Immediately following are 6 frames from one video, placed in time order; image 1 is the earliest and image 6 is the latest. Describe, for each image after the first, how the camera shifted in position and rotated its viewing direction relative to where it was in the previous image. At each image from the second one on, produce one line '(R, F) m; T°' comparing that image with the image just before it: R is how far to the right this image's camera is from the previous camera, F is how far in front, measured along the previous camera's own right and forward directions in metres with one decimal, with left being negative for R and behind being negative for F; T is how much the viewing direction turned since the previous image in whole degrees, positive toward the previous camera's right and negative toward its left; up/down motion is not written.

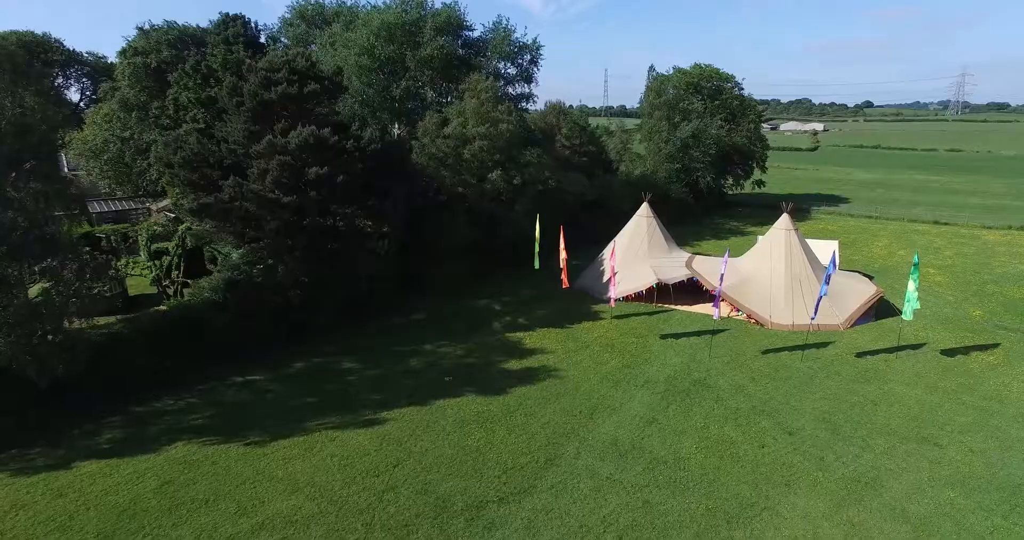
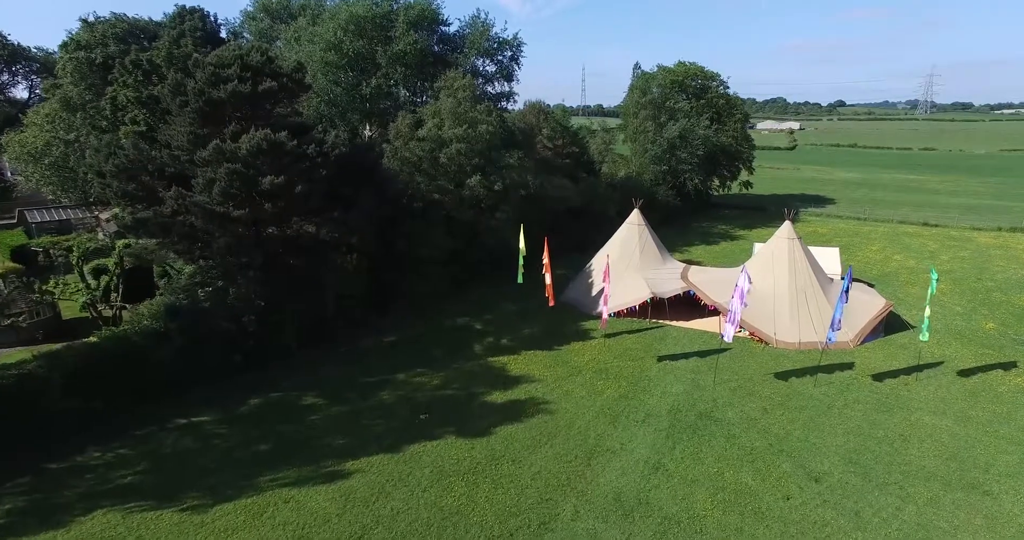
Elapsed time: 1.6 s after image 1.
(-0.1, +1.9) m; +2°
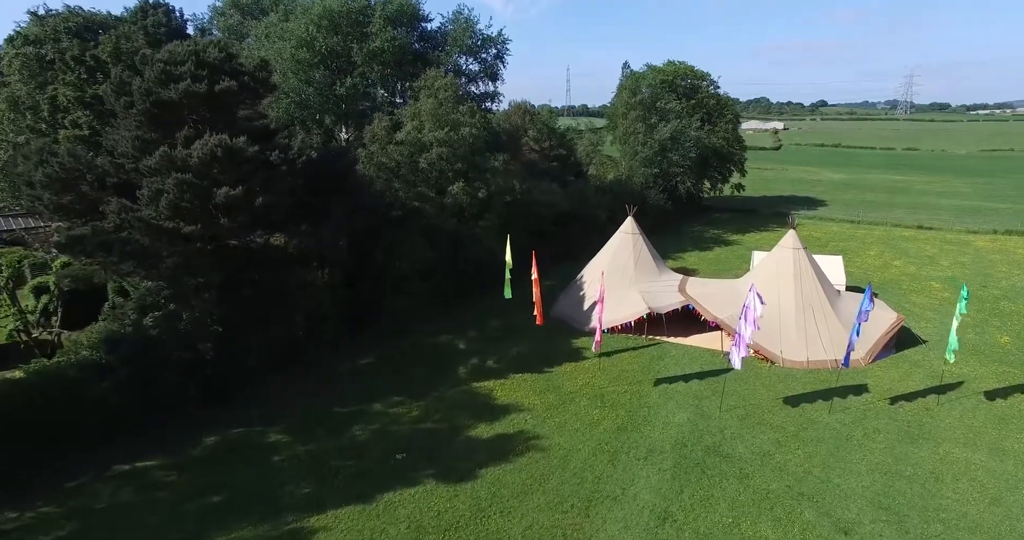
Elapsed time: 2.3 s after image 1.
(0.0, +1.5) m; +1°
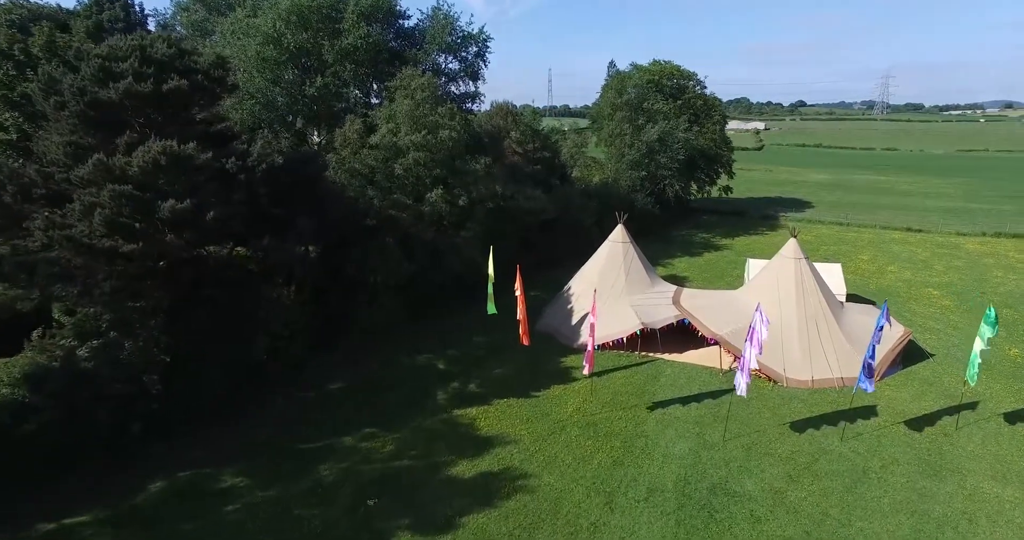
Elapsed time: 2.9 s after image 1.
(0.0, +1.3) m; +2°
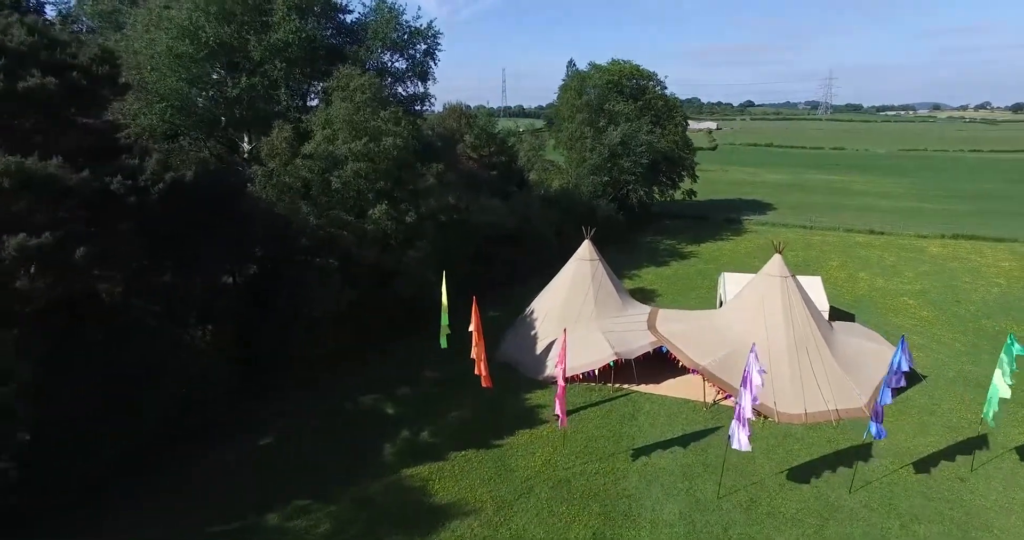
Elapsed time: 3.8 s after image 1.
(0.0, +2.1) m; +4°
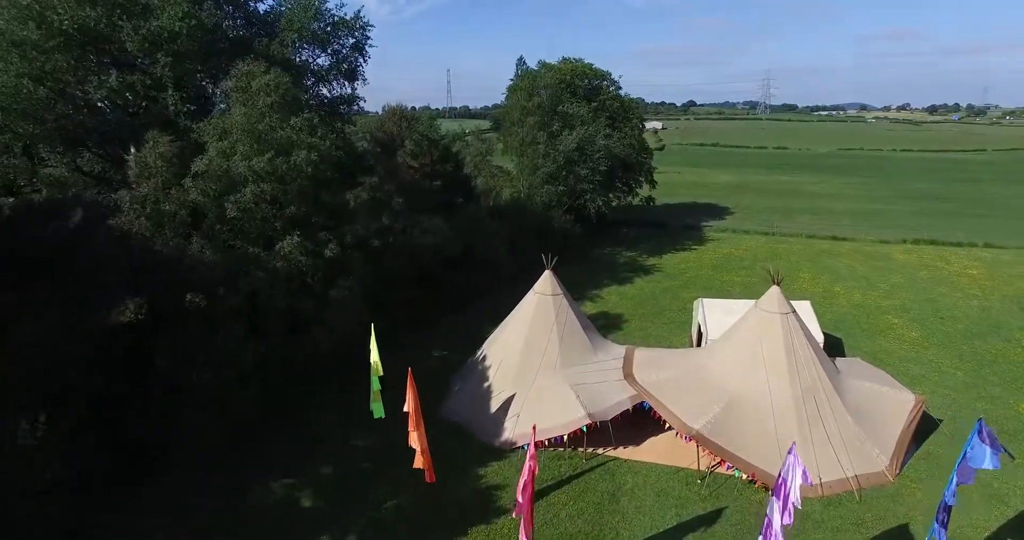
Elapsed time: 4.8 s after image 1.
(+0.1, +3.1) m; +5°
